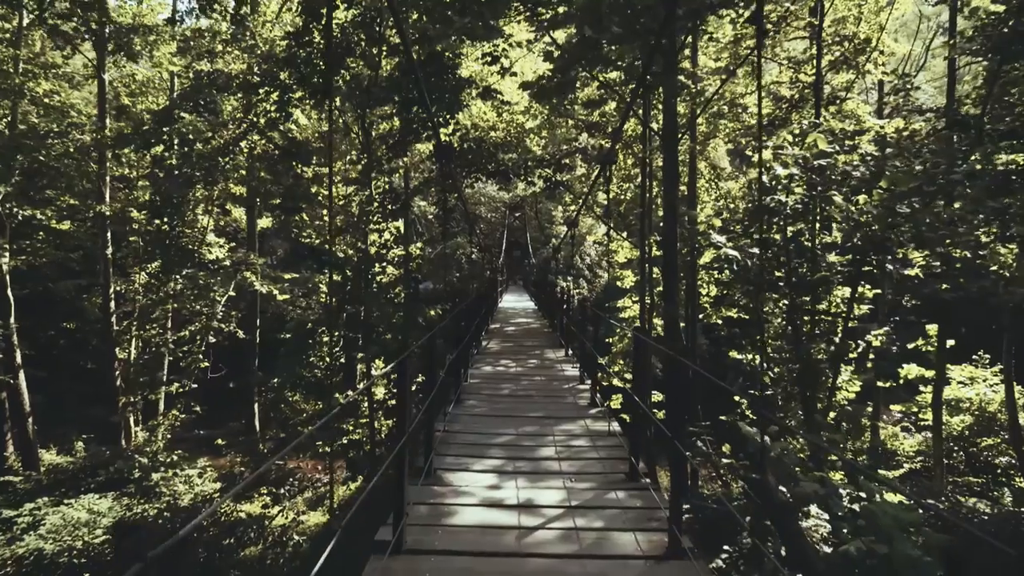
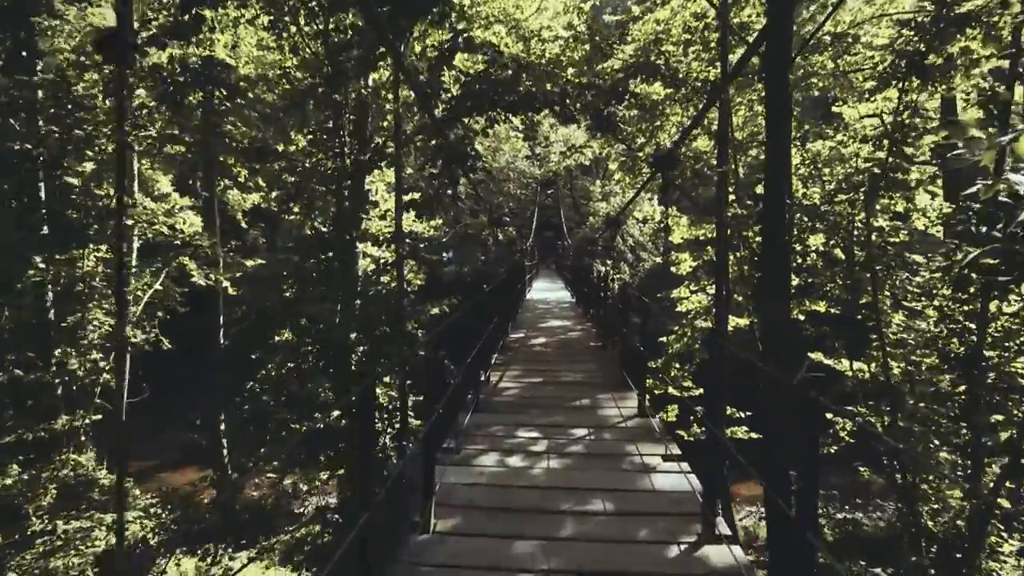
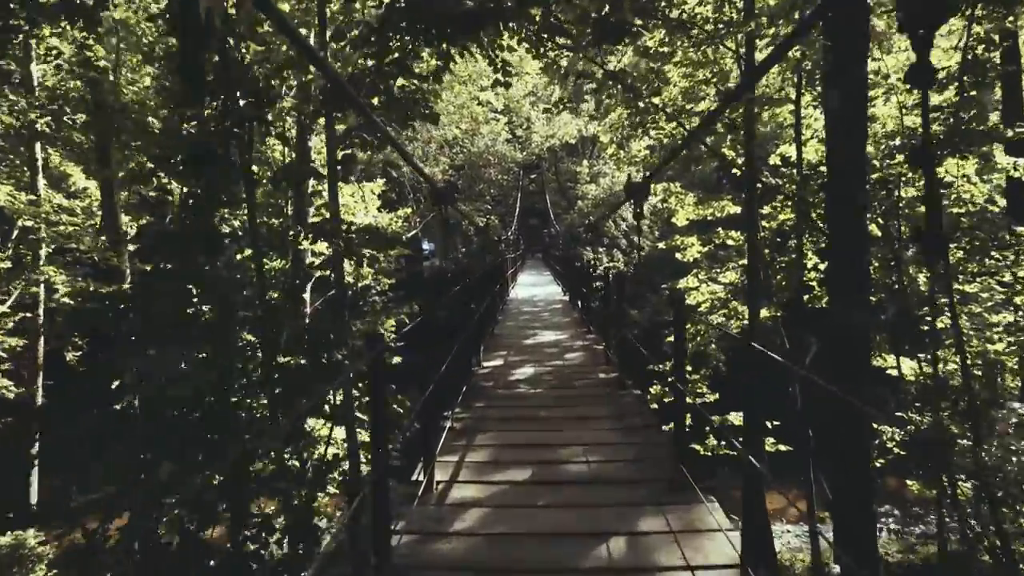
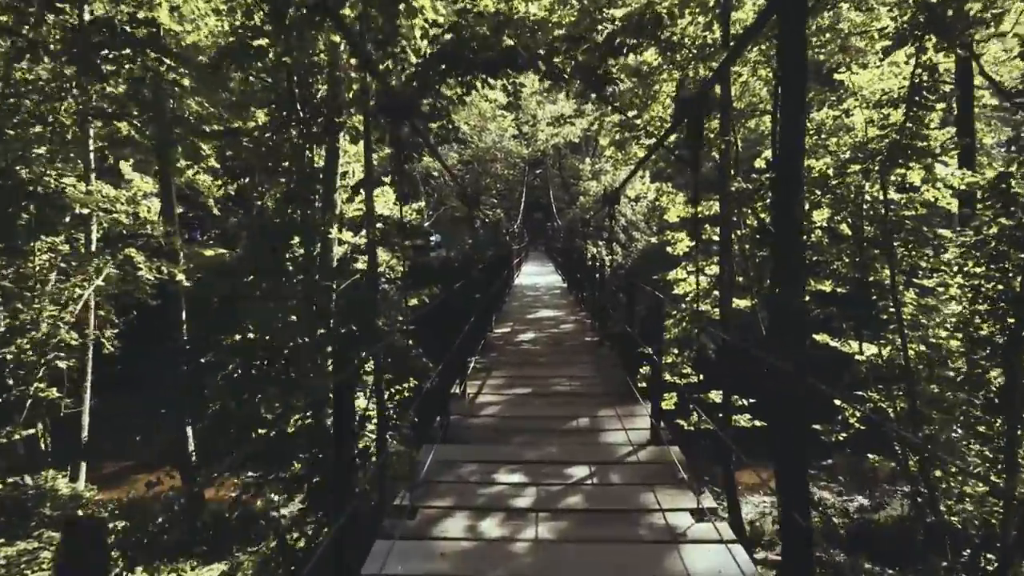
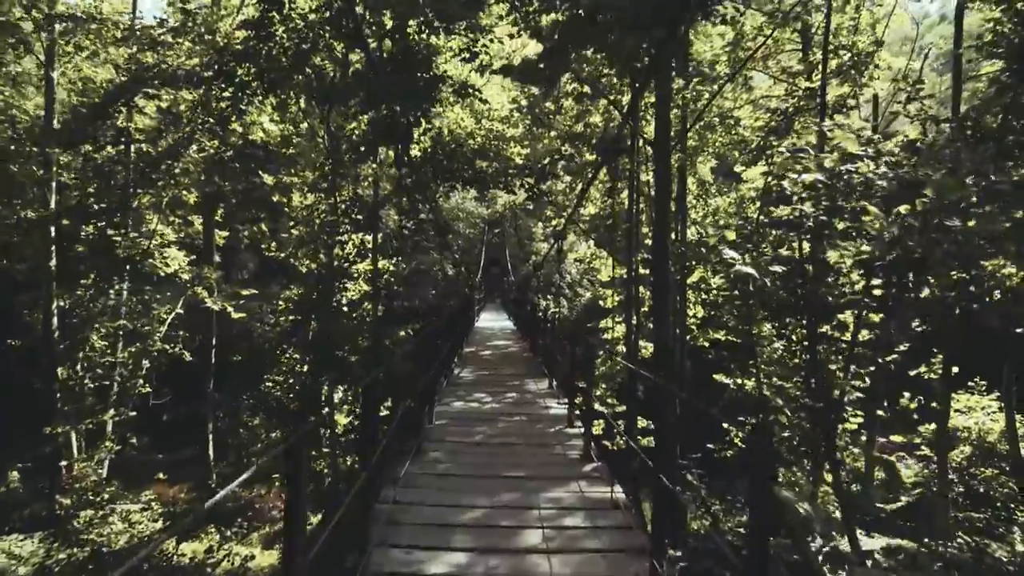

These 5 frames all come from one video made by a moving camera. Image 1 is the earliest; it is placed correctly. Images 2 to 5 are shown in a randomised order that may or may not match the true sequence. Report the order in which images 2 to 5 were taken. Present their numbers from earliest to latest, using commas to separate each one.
5, 2, 4, 3
